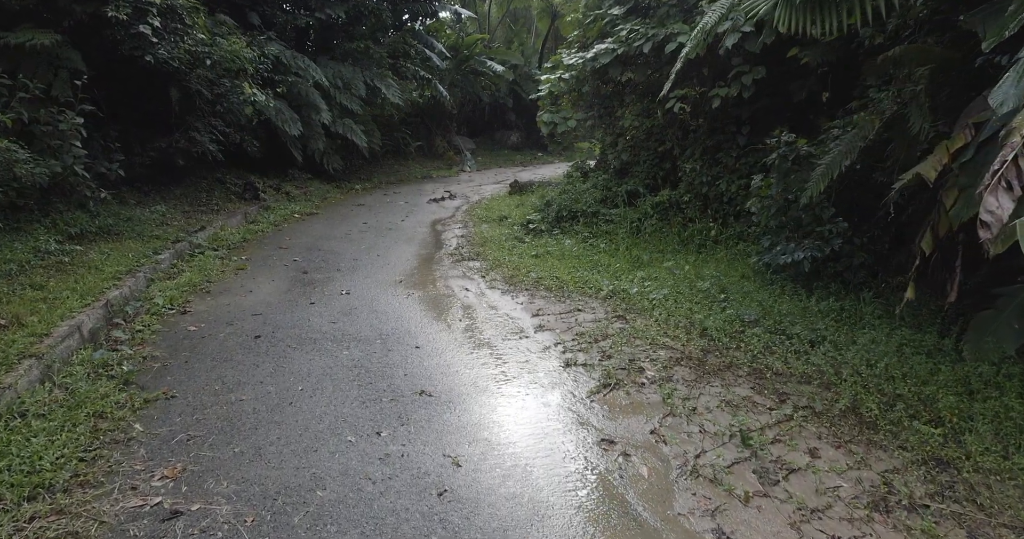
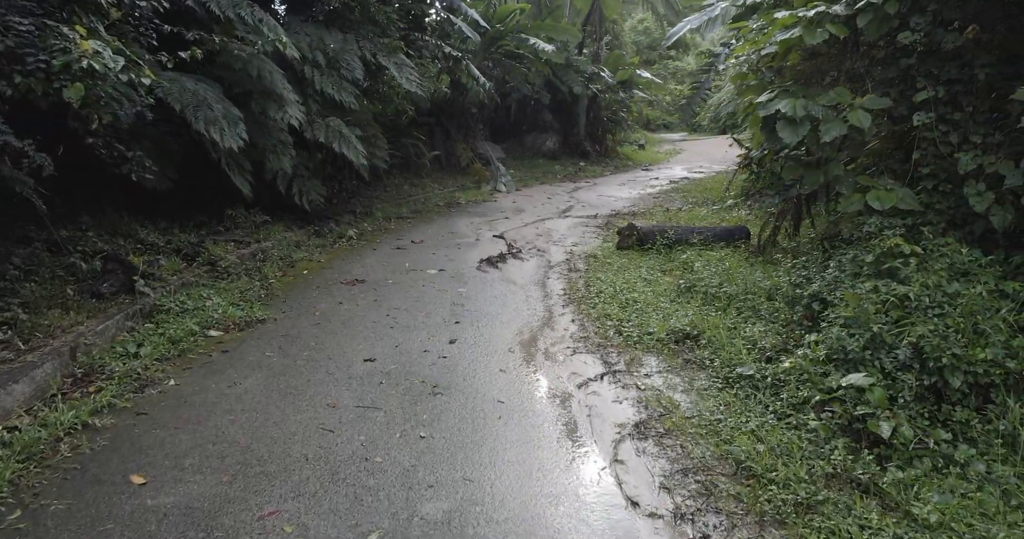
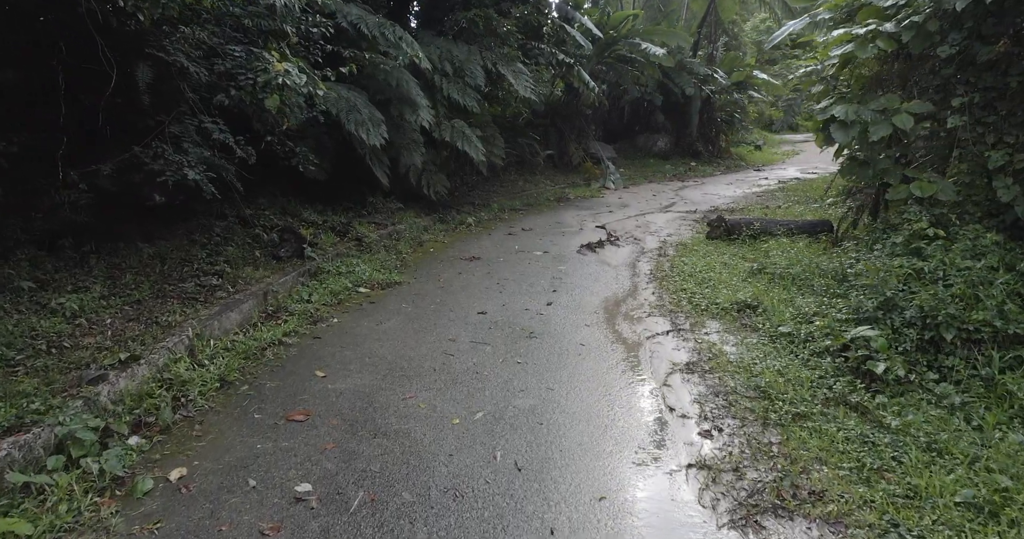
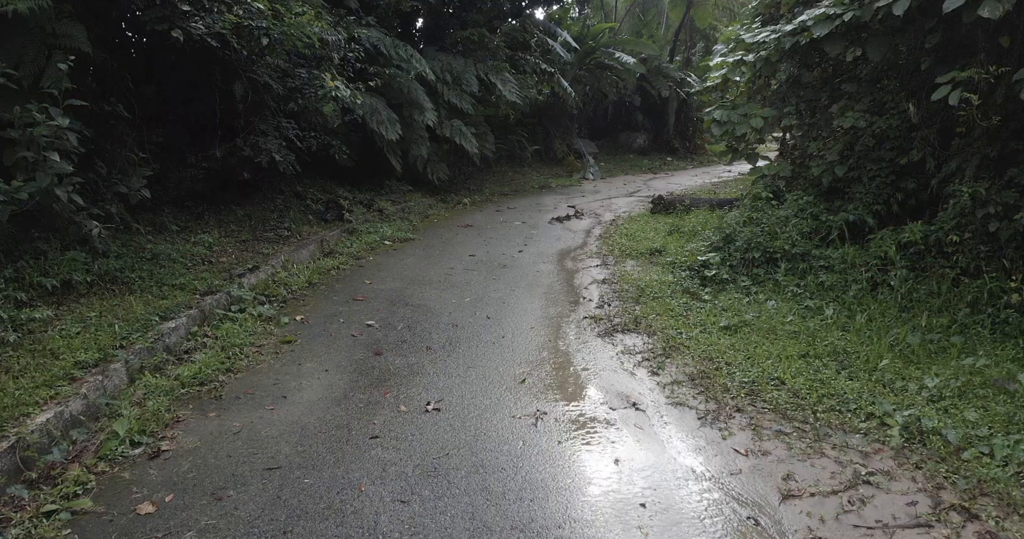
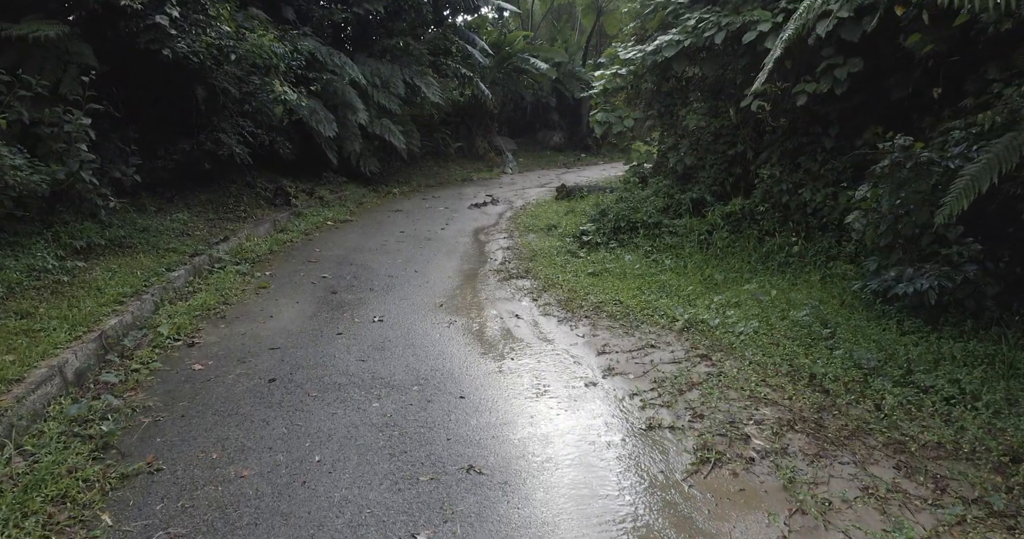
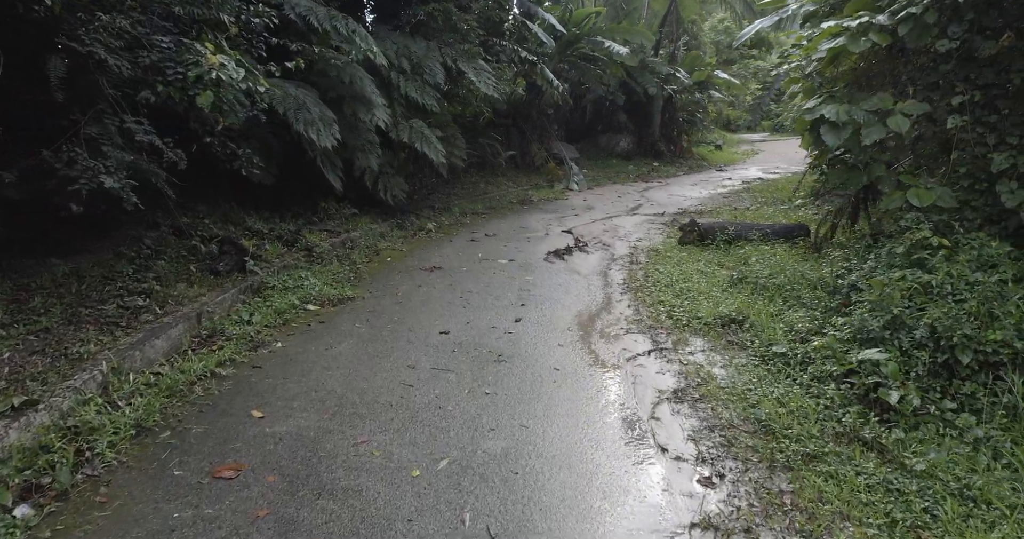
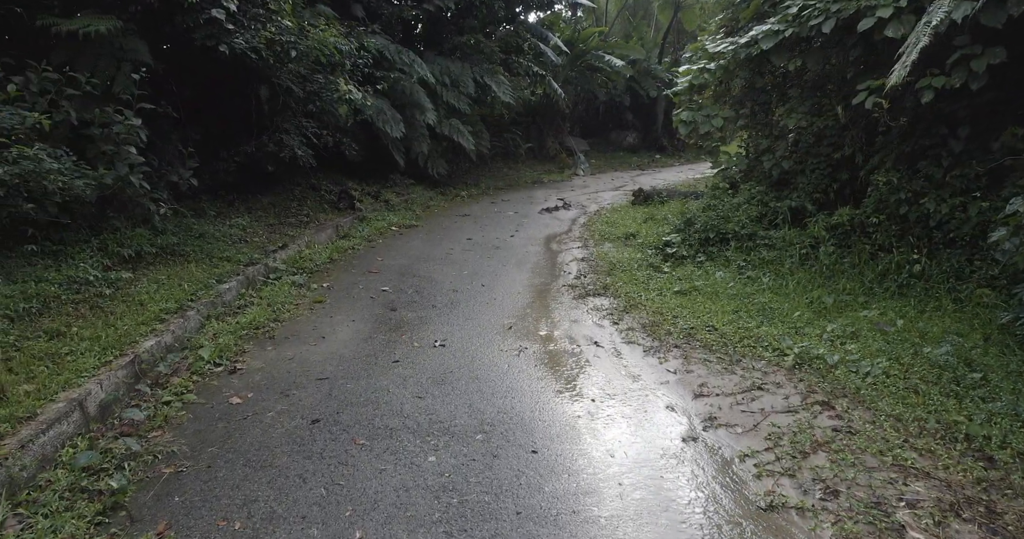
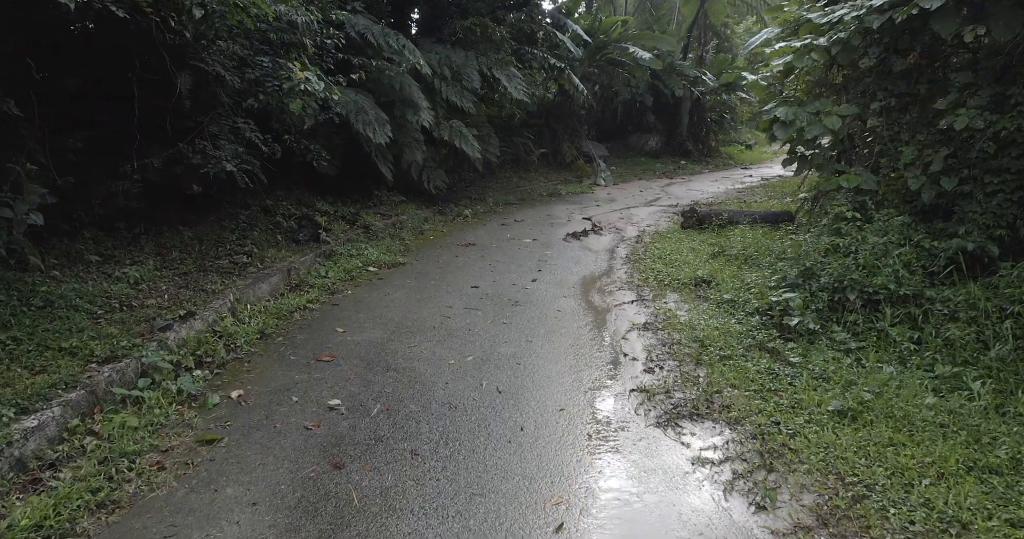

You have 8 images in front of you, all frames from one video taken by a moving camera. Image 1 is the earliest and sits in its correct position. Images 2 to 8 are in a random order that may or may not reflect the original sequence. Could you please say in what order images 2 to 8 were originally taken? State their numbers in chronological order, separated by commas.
5, 7, 4, 8, 3, 6, 2
